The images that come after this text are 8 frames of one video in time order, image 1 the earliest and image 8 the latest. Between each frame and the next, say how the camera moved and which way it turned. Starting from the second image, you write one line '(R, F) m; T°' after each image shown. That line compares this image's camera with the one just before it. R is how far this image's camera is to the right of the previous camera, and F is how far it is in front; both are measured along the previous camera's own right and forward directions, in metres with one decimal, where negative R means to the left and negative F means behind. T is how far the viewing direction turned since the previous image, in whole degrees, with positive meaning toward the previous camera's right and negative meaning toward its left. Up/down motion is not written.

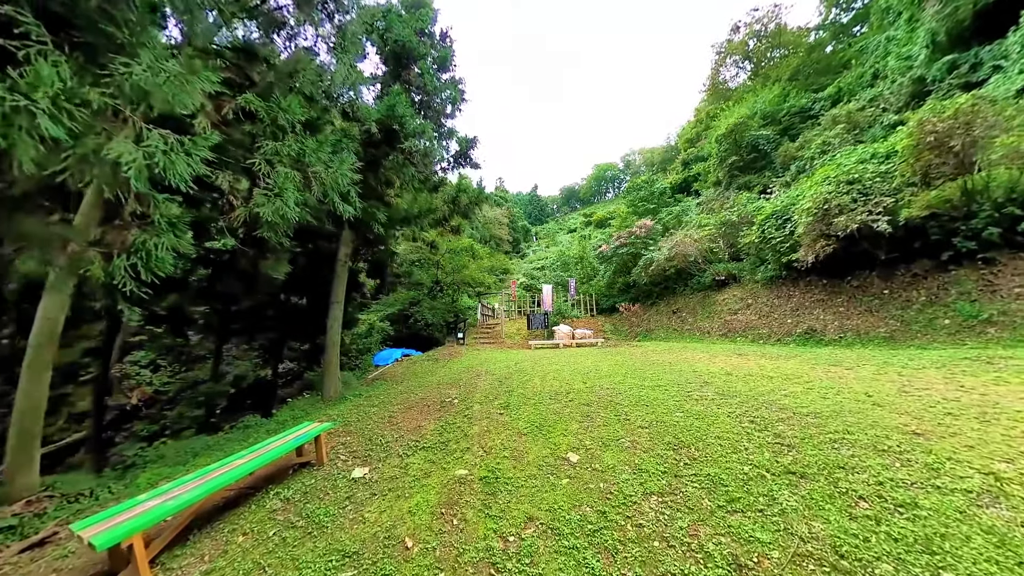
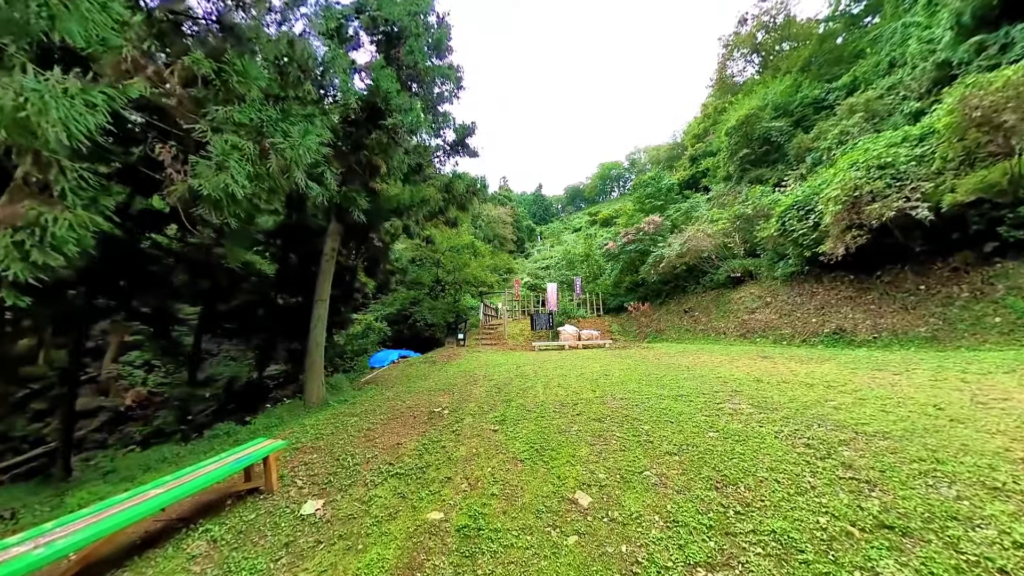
(+0.1, +0.6) m; -1°
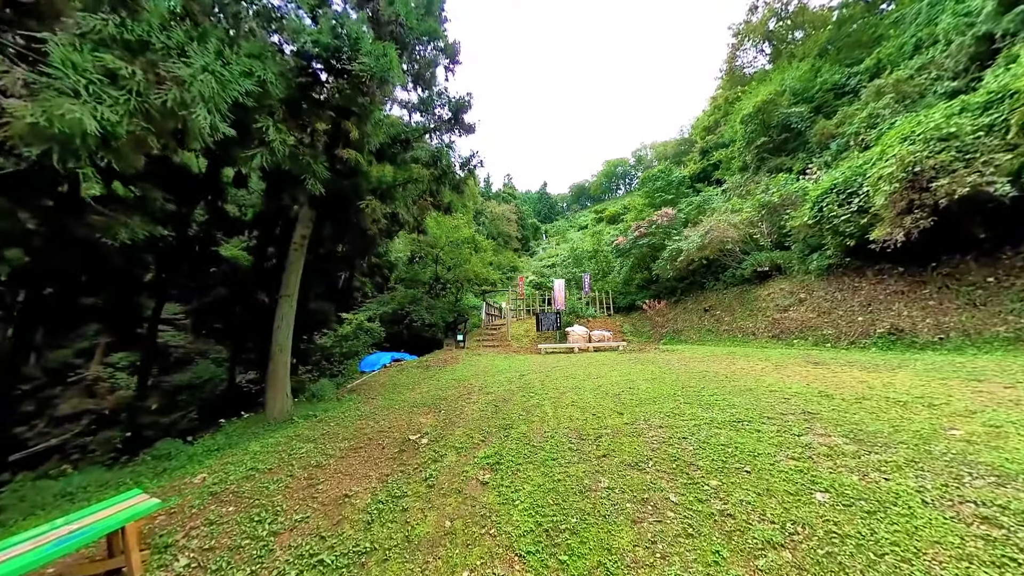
(+0.1, +0.9) m; -1°
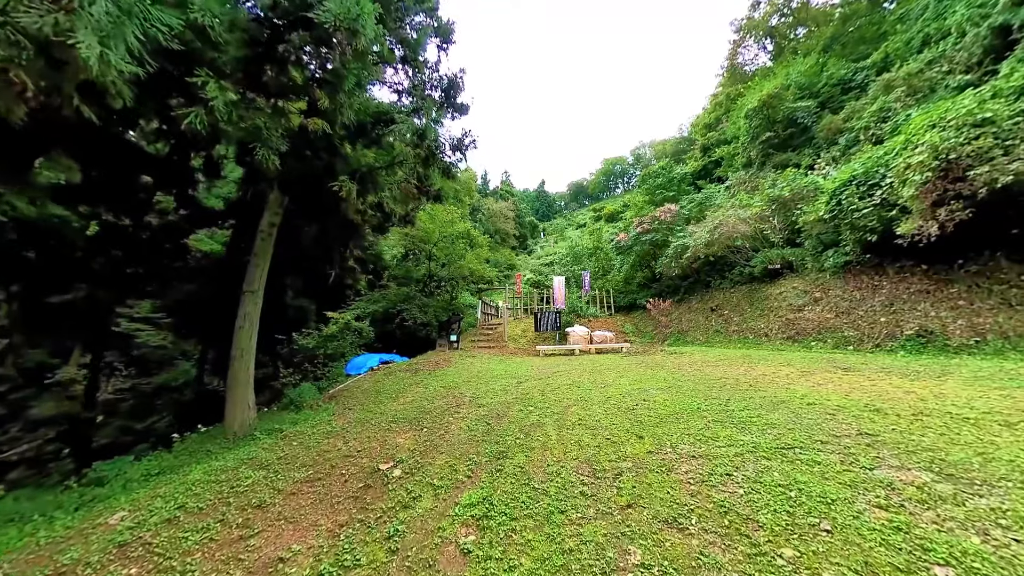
(0.0, +0.5) m; 0°
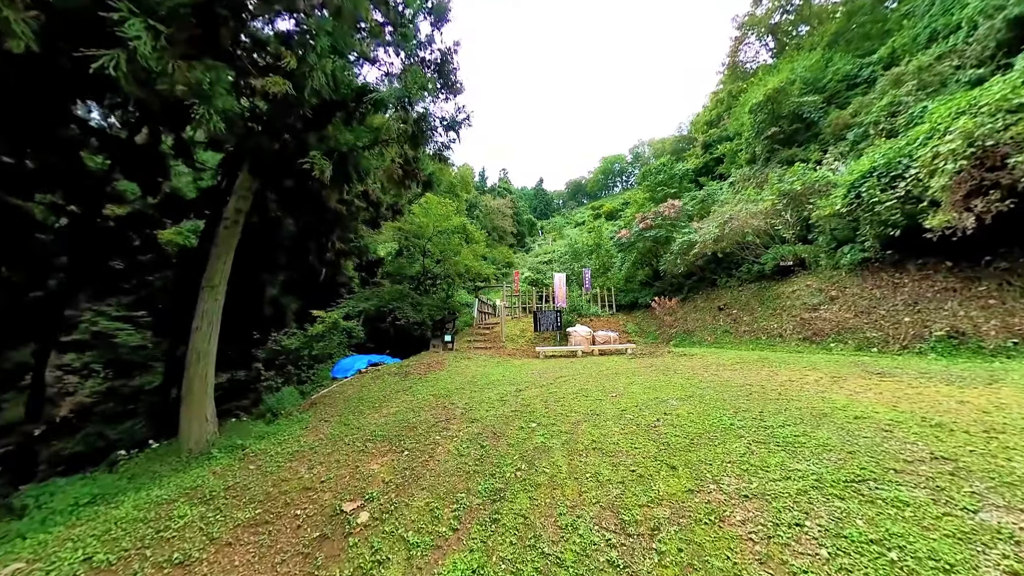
(0.0, +0.5) m; 0°
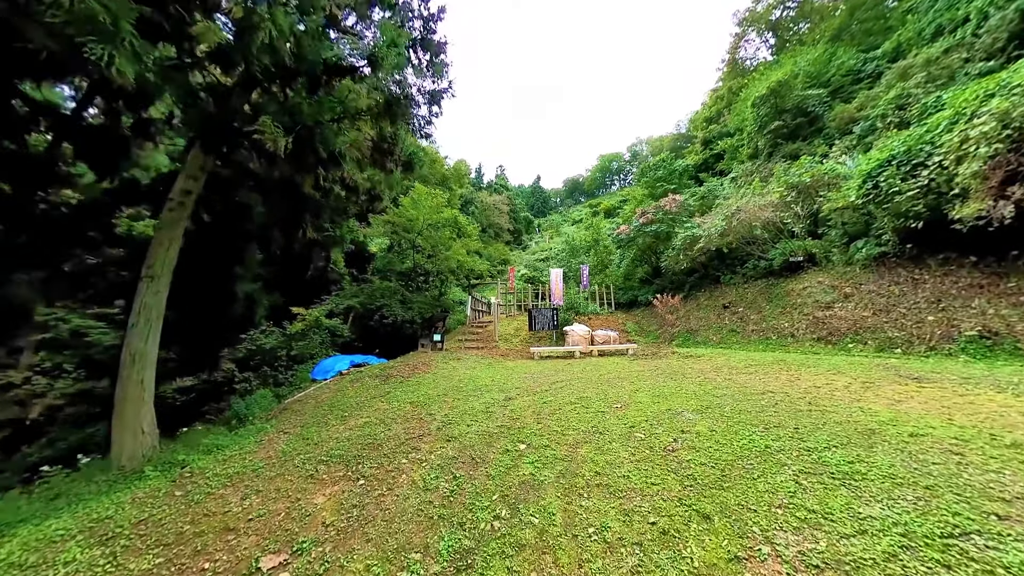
(+0.1, +0.5) m; 0°
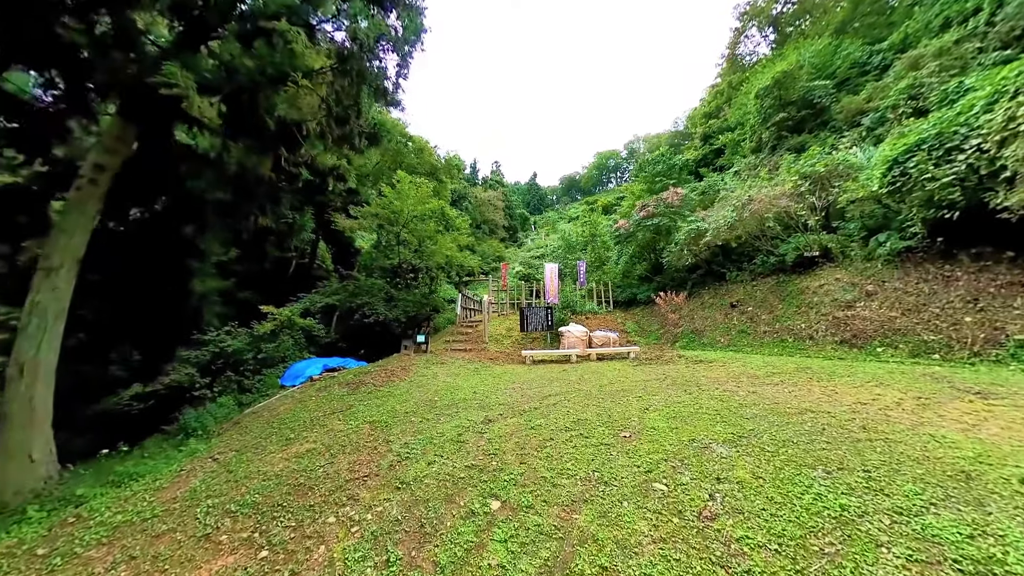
(+0.1, +0.6) m; 0°
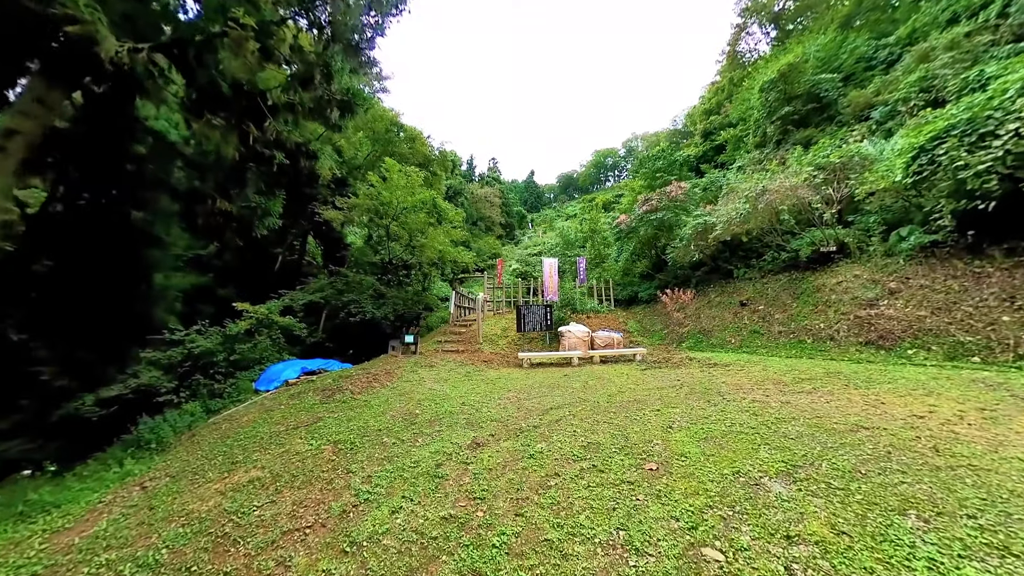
(0.0, +0.5) m; +1°
